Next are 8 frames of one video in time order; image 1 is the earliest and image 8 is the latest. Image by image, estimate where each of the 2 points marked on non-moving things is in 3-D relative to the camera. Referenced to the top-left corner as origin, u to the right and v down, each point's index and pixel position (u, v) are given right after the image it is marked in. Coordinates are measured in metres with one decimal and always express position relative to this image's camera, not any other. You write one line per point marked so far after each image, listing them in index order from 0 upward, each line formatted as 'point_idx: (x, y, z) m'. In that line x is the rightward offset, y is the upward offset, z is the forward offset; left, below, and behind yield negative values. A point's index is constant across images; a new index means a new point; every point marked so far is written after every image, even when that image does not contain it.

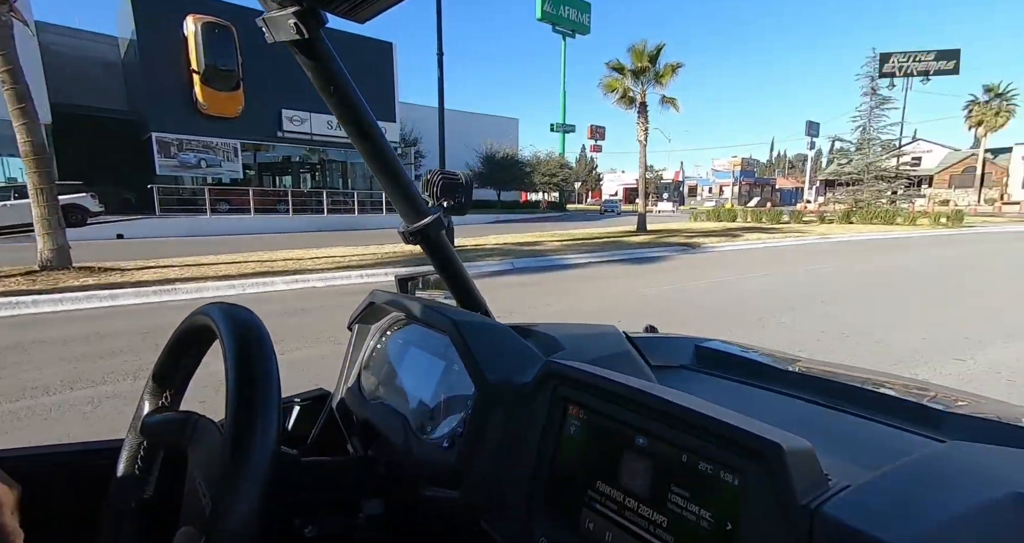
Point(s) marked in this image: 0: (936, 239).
0: (+12.4, +0.9, +14.1) m
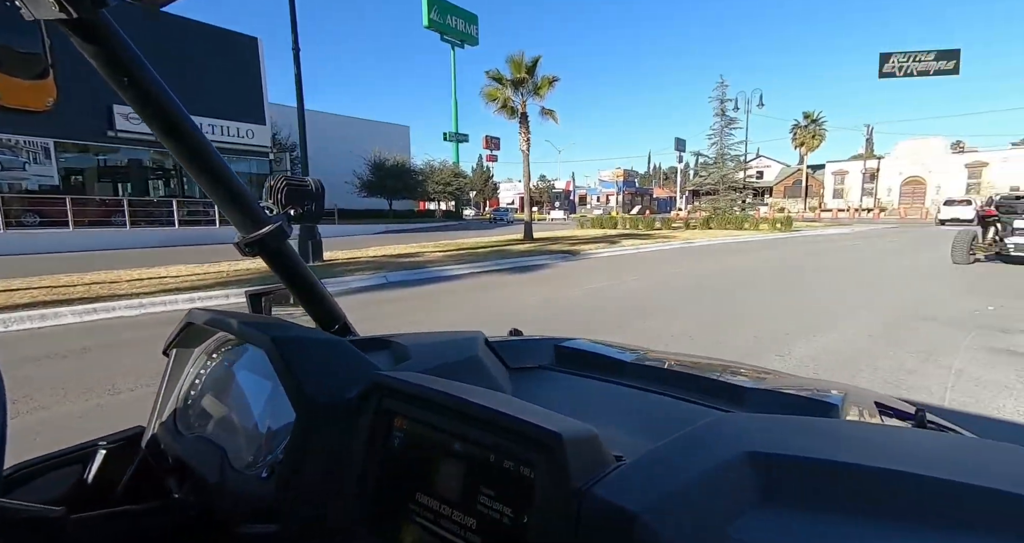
0: (+8.9, +1.0, +16.3) m
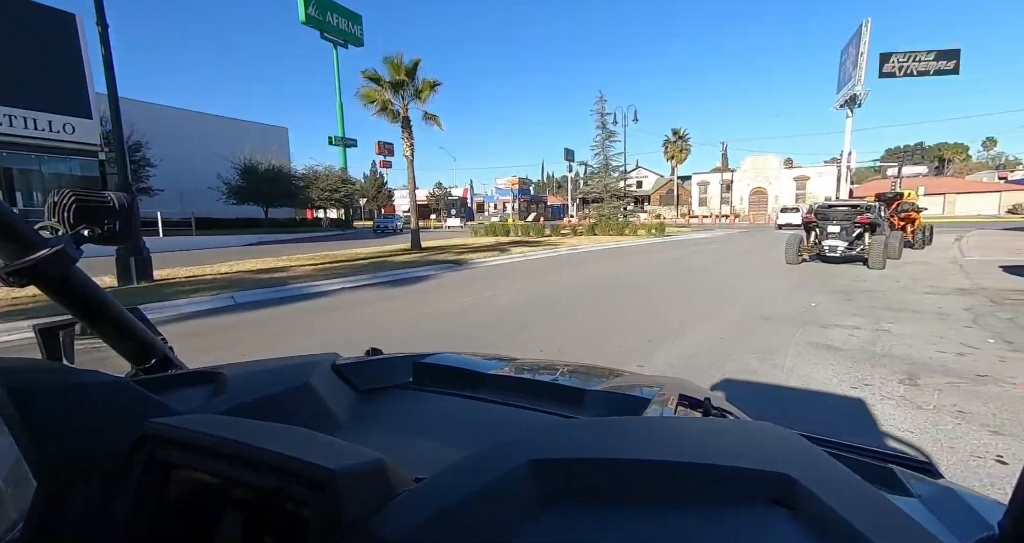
0: (+5.1, +0.9, +17.7) m
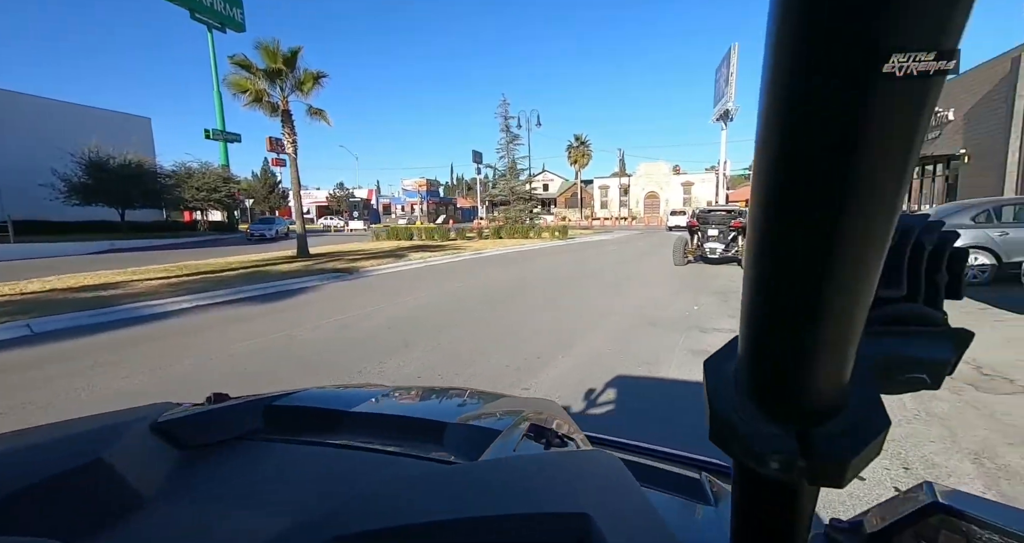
0: (+1.6, +0.8, +18.1) m
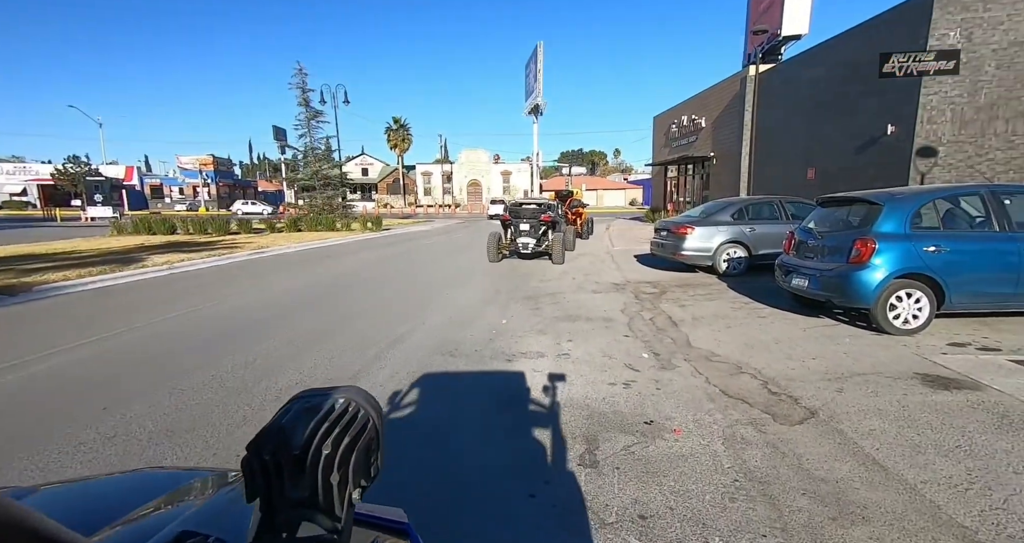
0: (-5.1, +0.9, +16.3) m
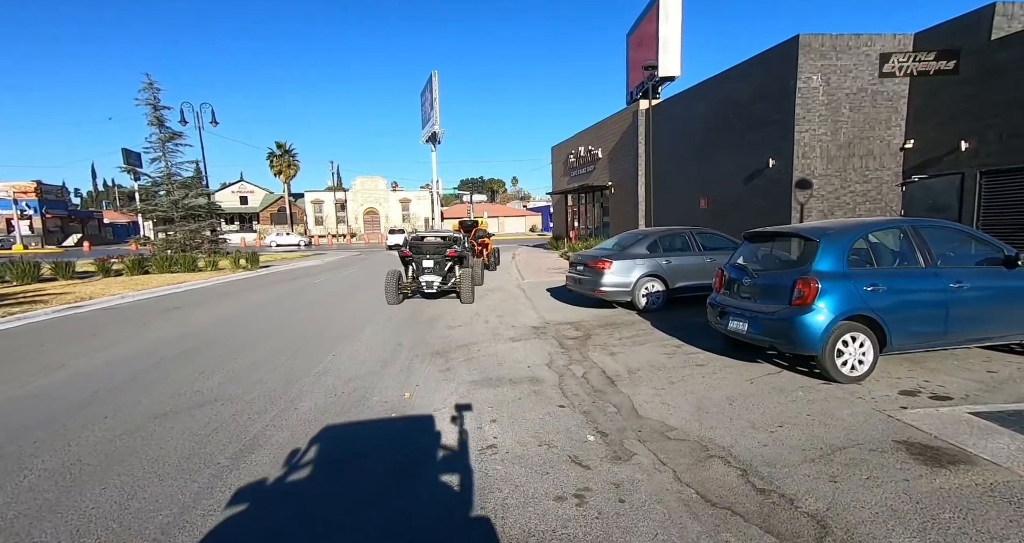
0: (-8.0, -0.4, +13.9) m
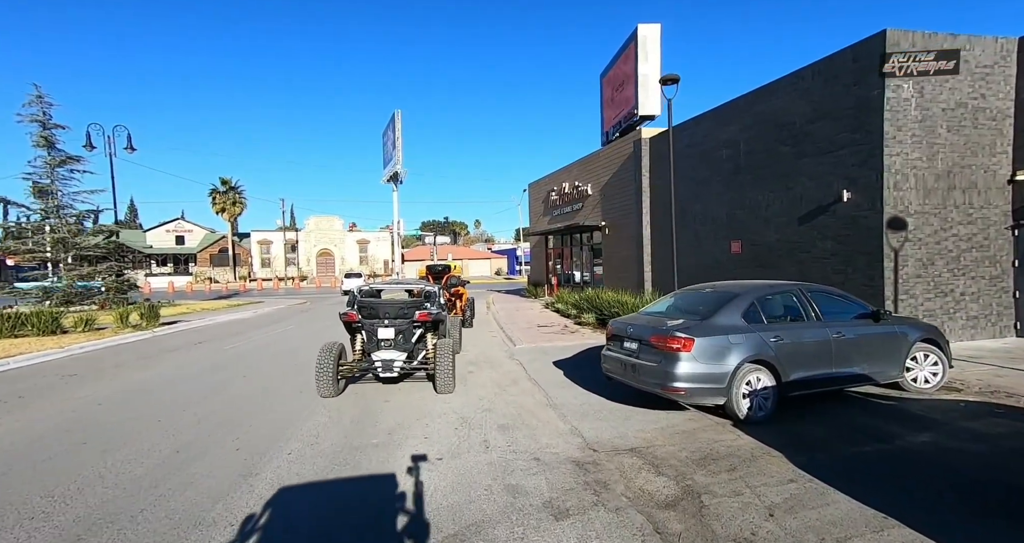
0: (-8.2, -1.7, +9.6) m
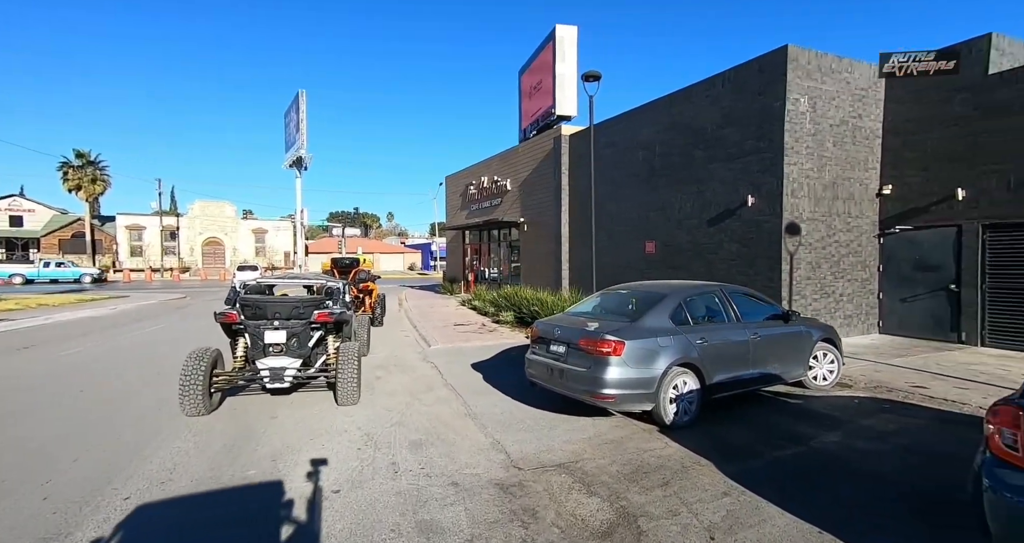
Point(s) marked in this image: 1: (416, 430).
0: (-9.7, -1.5, +7.4) m
1: (-1.1, -1.7, +5.3) m
